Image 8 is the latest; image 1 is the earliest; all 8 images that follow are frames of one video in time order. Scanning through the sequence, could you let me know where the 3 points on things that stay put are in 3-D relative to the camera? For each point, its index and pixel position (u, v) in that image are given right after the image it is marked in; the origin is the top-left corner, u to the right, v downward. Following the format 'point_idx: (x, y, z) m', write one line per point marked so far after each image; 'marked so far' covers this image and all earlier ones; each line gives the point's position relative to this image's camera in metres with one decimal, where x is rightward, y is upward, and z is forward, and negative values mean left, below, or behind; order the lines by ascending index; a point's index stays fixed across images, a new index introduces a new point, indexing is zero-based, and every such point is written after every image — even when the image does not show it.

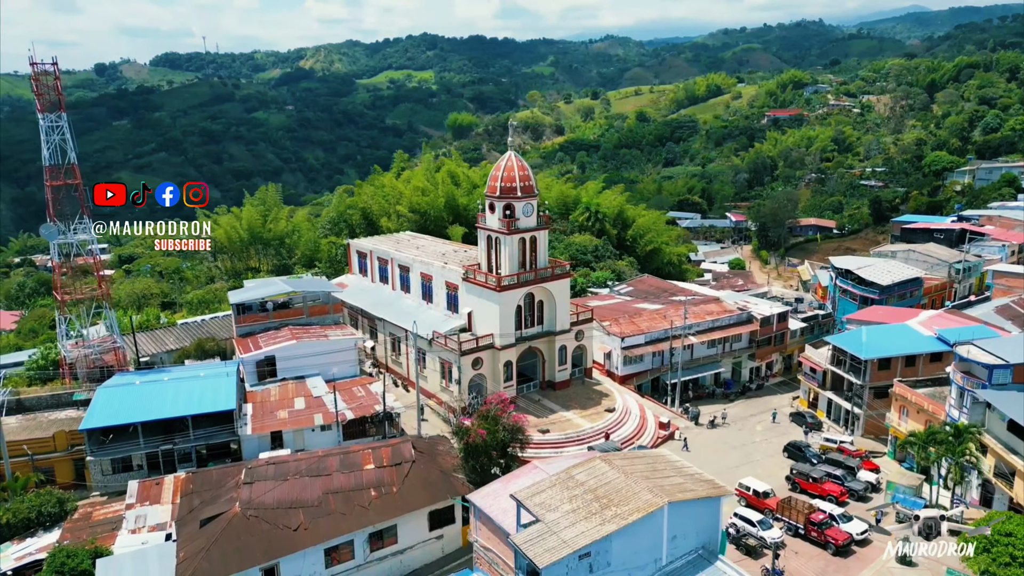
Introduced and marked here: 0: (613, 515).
0: (+2.6, -5.9, +18.9) m
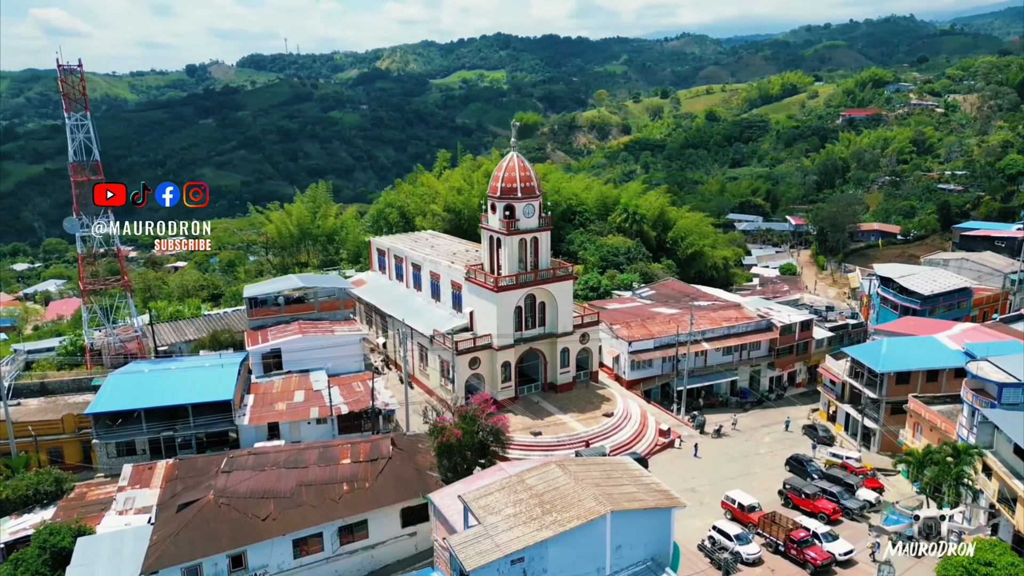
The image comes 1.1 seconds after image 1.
0: (+1.0, -6.0, +18.6) m
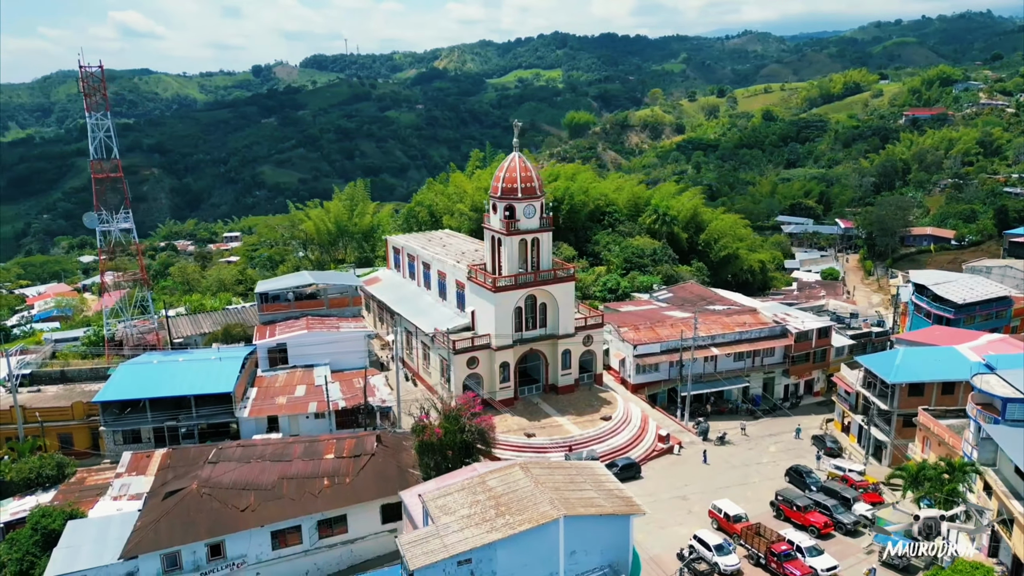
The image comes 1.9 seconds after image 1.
0: (-0.2, -6.0, +18.5) m
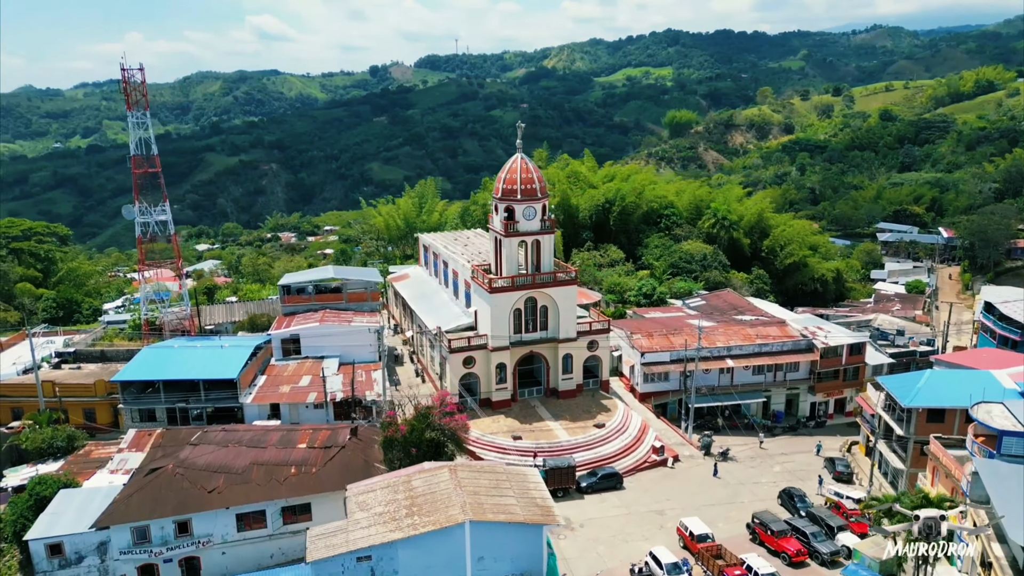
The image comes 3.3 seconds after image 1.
0: (-2.6, -6.0, +18.6) m
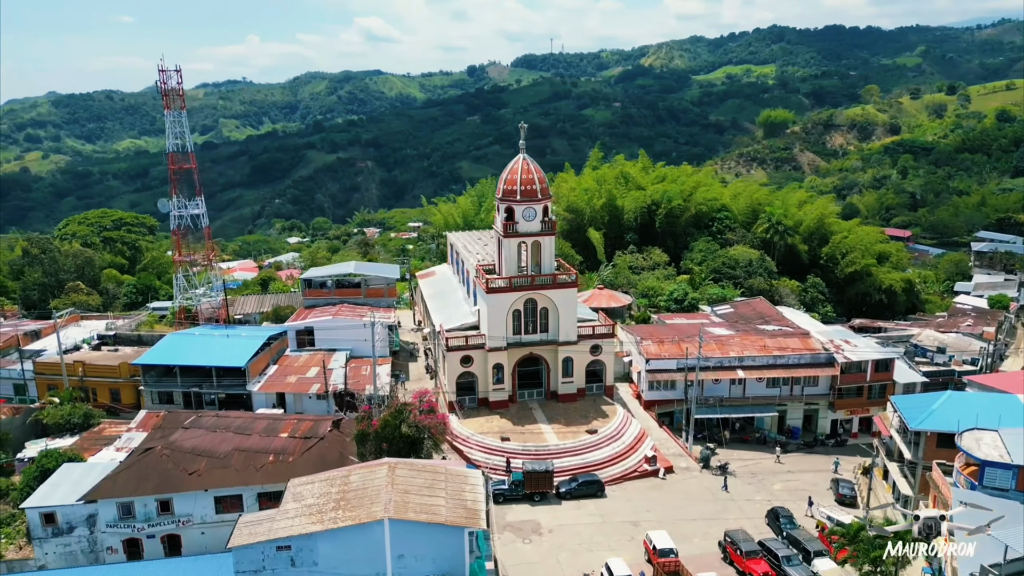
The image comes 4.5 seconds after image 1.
0: (-4.7, -6.0, +19.0) m
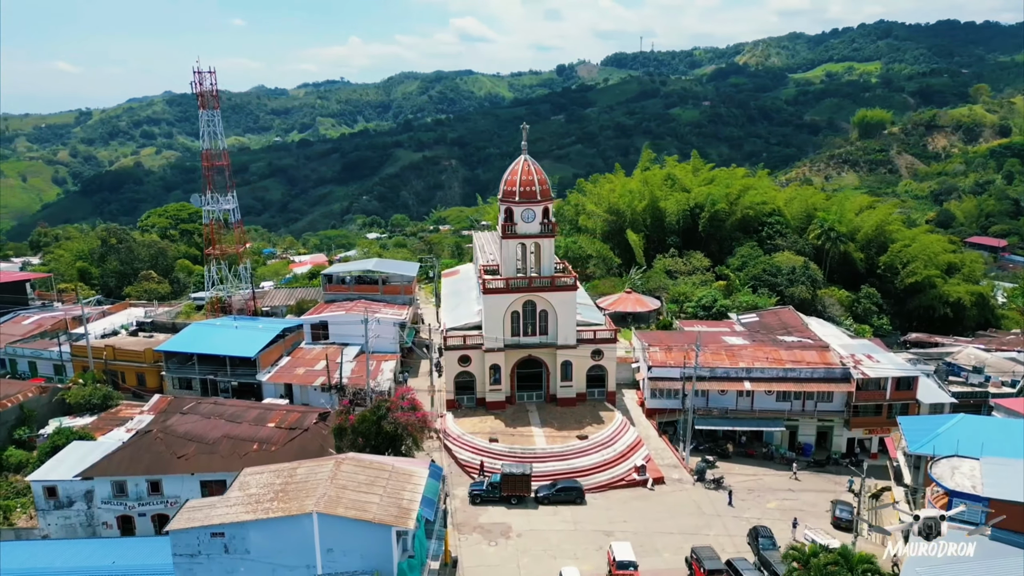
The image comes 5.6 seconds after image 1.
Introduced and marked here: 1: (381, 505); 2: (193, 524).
0: (-6.5, -5.9, +19.5) m
1: (-3.5, -5.8, +19.7) m
2: (-8.3, -6.2, +19.1) m
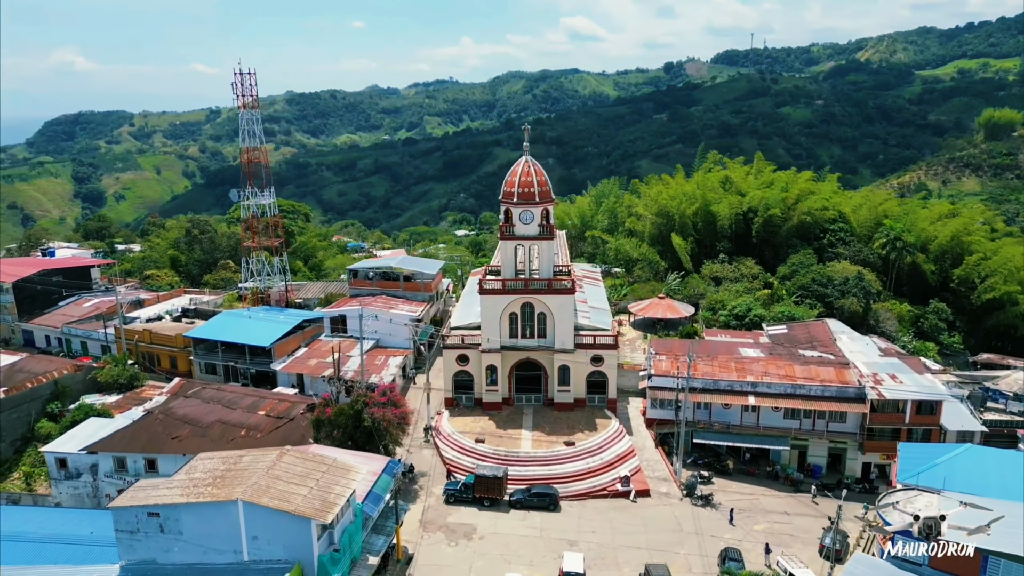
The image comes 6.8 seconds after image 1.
0: (-8.7, -5.7, +20.4) m
1: (-5.7, -5.8, +20.2) m
2: (-10.5, -5.9, +20.2) m
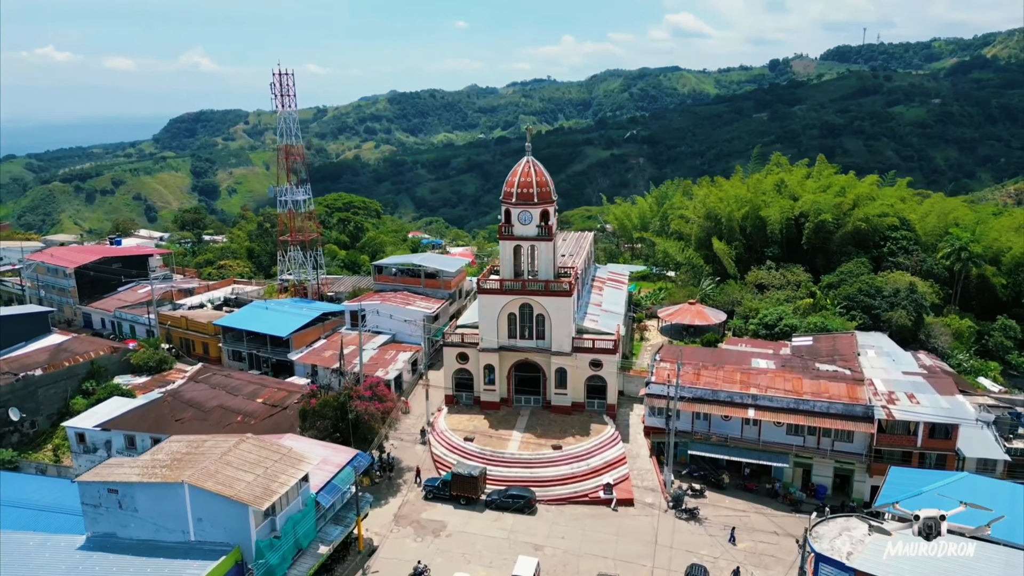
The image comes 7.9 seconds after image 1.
0: (-10.4, -5.4, +21.5) m
1: (-7.5, -5.6, +21.0) m
2: (-12.3, -5.6, +21.6) m
